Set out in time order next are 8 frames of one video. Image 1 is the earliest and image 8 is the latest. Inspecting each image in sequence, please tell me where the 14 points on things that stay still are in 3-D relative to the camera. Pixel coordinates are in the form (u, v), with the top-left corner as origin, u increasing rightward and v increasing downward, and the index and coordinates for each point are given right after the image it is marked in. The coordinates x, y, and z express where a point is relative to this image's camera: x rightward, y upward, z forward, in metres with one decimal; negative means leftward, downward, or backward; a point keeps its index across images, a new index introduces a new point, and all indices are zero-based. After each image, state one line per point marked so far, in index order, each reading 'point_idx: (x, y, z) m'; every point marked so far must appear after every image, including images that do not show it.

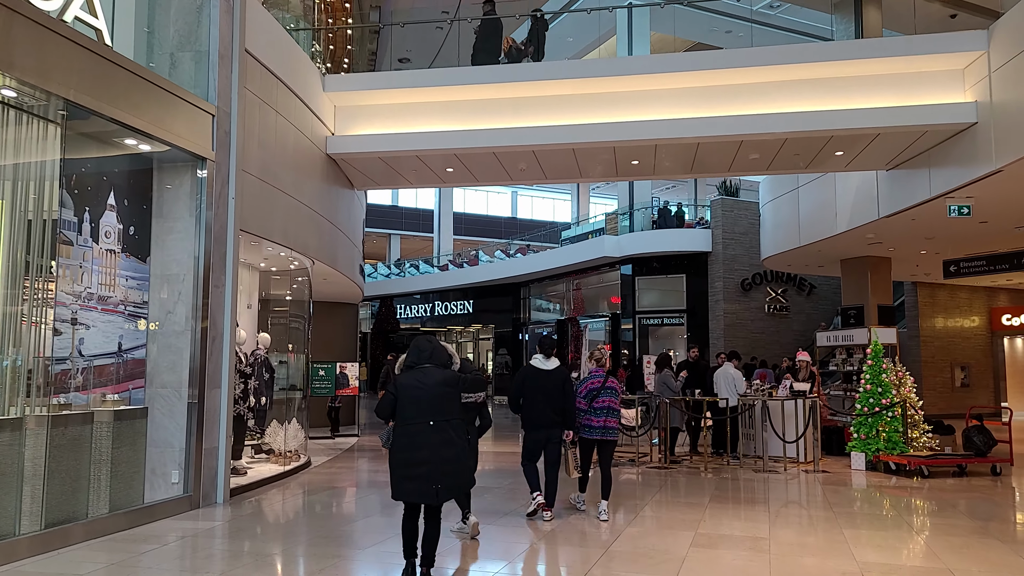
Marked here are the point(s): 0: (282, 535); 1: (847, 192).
0: (-2.1, -2.3, +6.2) m
1: (+5.8, +1.7, +11.7) m
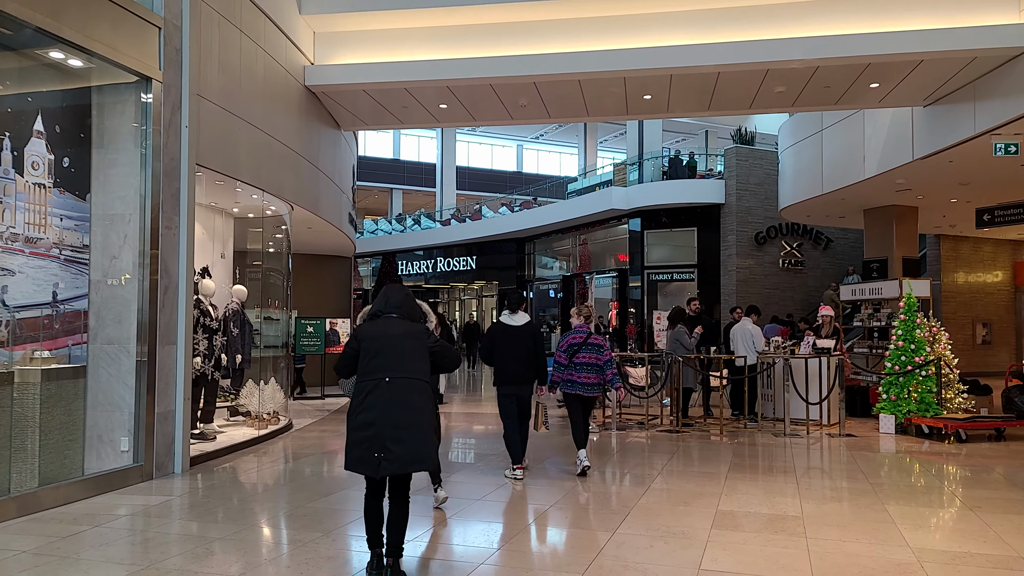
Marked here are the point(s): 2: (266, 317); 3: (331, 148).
0: (-2.2, -1.8, +5.5) m
1: (+5.7, +2.5, +10.6) m
2: (-3.3, -0.4, +9.1) m
3: (-2.7, +2.1, +10.2) m
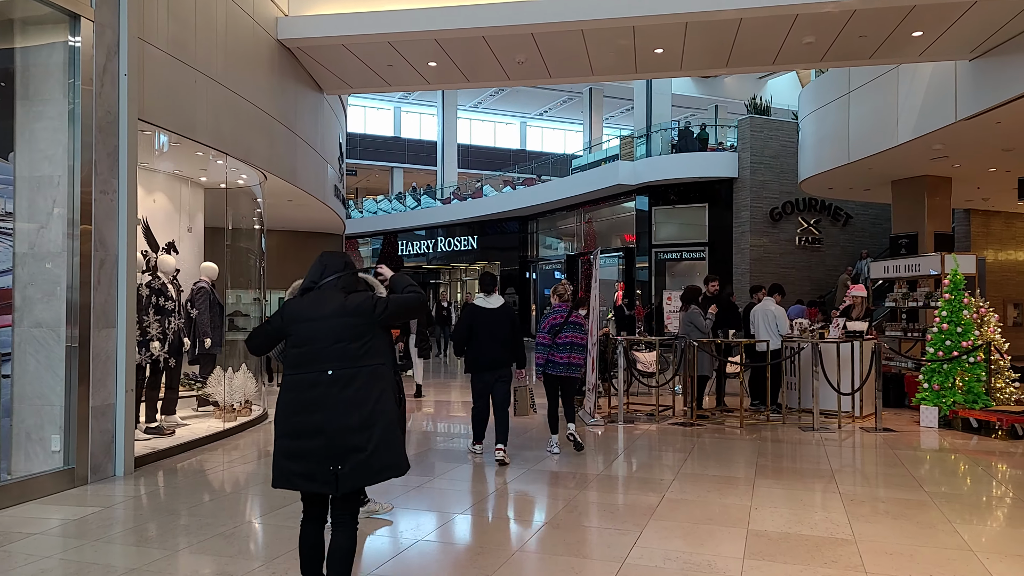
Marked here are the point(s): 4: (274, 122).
0: (-2.2, -1.6, +4.7) m
1: (+5.7, +2.8, +9.6) m
2: (-3.4, -0.1, +8.3) m
3: (-2.8, +2.4, +9.3) m
4: (-2.8, +1.9, +8.0) m
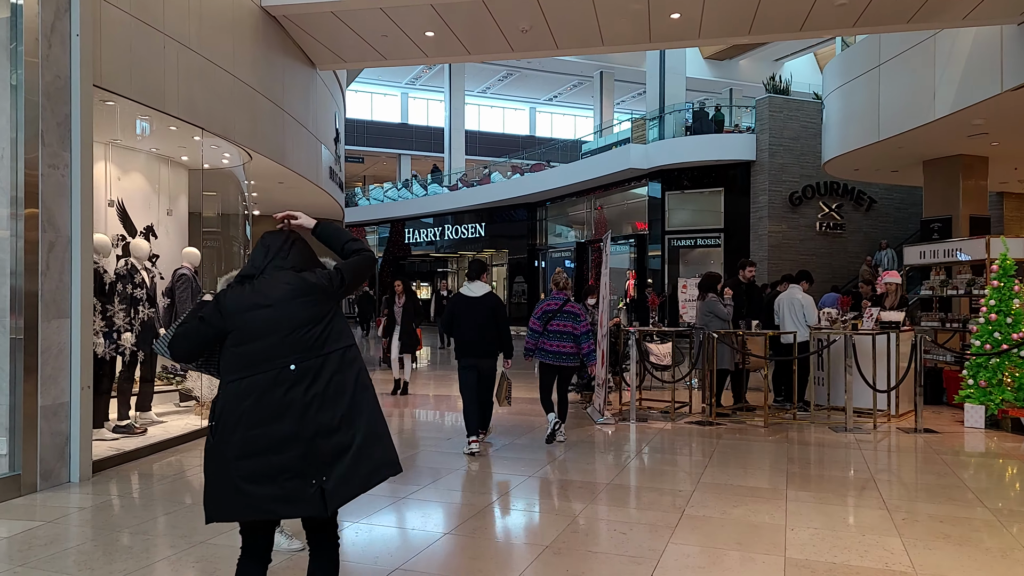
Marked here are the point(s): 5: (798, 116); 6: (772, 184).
0: (-2.3, -1.5, +4.2) m
1: (+5.8, +3.0, +8.9) m
2: (-3.3, 0.0, +7.7) m
3: (-2.7, +2.6, +8.7) m
4: (-2.8, +2.1, +7.4) m
5: (+7.6, +4.6, +18.0) m
6: (+6.8, +2.7, +17.8) m
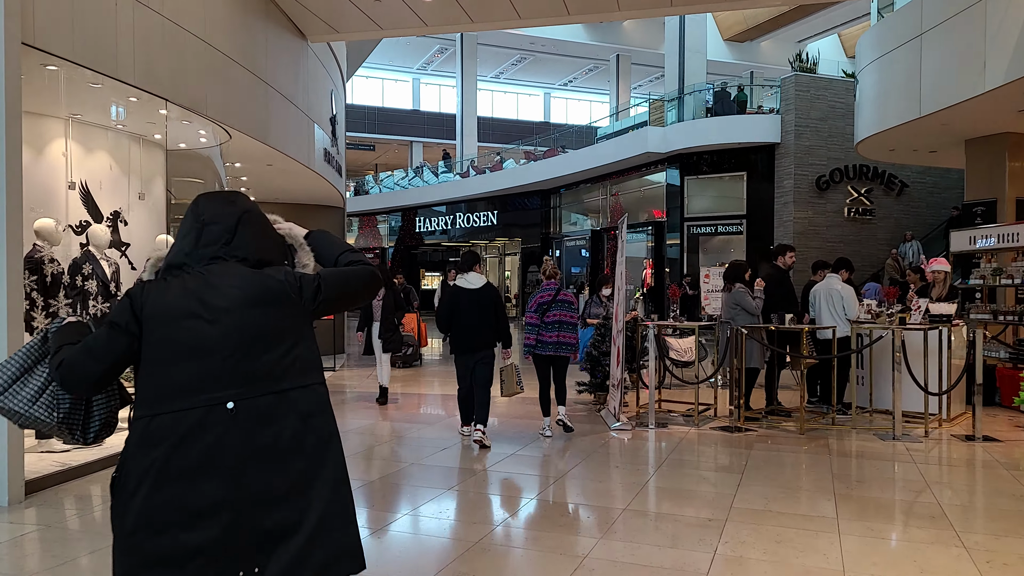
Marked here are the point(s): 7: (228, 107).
0: (-2.3, -1.5, +3.5) m
1: (+5.9, +3.1, +8.0) m
2: (-3.3, +0.1, +7.1) m
3: (-2.6, +2.7, +8.0) m
4: (-2.7, +2.2, +6.7) m
5: (+7.9, +4.8, +17.0) m
6: (+7.1, +3.0, +16.9) m
7: (-2.8, +1.8, +6.6) m
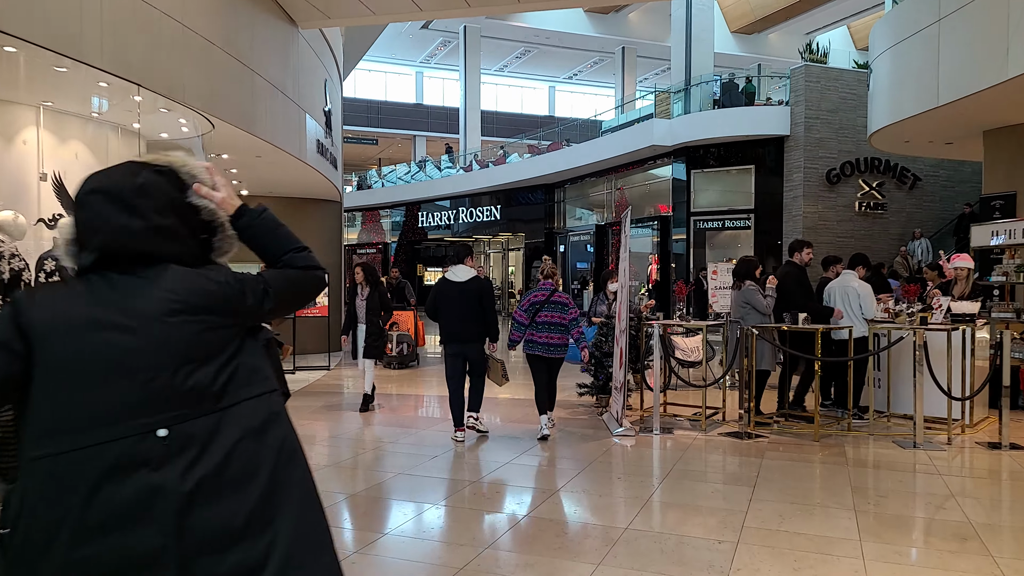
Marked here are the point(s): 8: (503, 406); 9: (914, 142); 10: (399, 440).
0: (-2.3, -1.5, +3.2) m
1: (+5.8, +3.1, +7.6) m
2: (-3.3, +0.2, +6.8) m
3: (-2.6, +2.7, +7.7) m
4: (-2.8, +2.2, +6.3) m
5: (+7.9, +4.9, +16.6) m
6: (+7.2, +3.1, +16.4) m
7: (-2.8, +1.8, +6.3) m
8: (-0.1, -1.4, +8.2) m
9: (+7.1, +2.6, +12.0) m
10: (-1.0, -1.4, +6.3) m
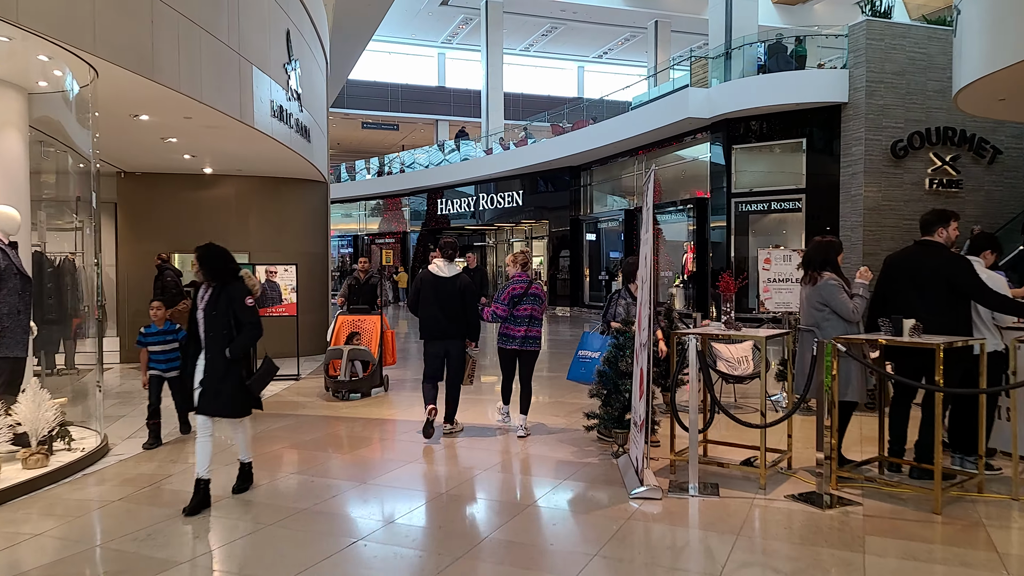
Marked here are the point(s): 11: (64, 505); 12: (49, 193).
0: (-2.6, -1.5, +1.6) m
1: (+5.7, +3.2, +5.5) m
2: (-3.4, +0.2, +5.1) m
3: (-2.7, +2.8, +6.0) m
4: (-2.9, +2.2, +4.7) m
5: (+8.3, +5.1, +14.3) m
6: (+7.5, +3.3, +14.2) m
7: (-2.9, +1.8, +4.6) m
8: (-0.1, -1.4, +6.5) m
9: (+7.2, +2.7, +9.8) m
10: (-1.2, -1.4, +4.6) m
11: (-2.8, -1.4, +4.2) m
12: (-3.4, +0.9, +5.4) m
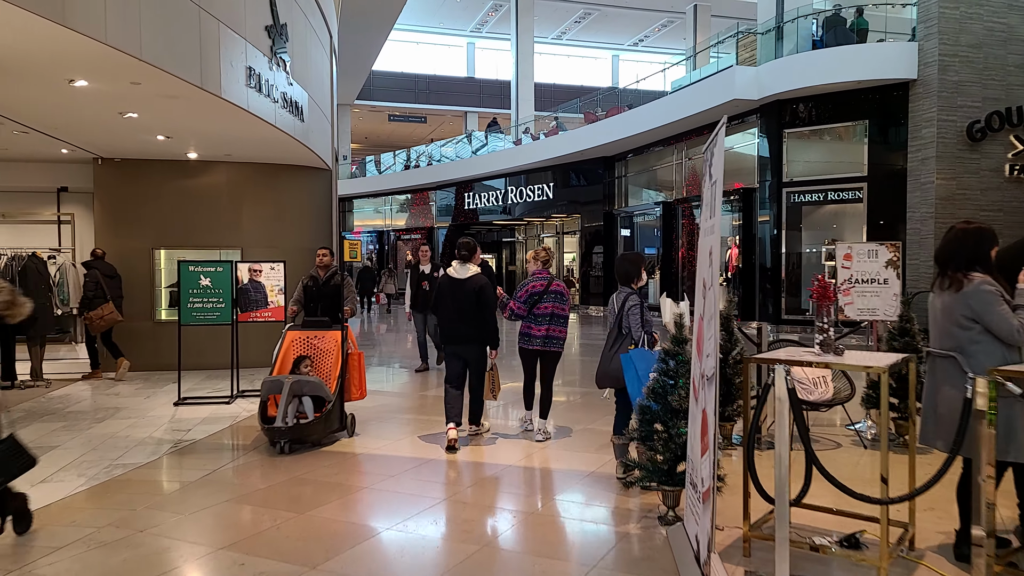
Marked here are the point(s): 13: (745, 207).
0: (-2.7, -1.5, +0.4) m
1: (+5.8, +3.1, +3.9) m
2: (-3.3, +0.2, +4.0) m
3: (-2.6, +2.7, +4.9) m
4: (-2.8, +2.2, +3.5) m
5: (+8.8, +5.1, +12.6) m
6: (+8.0, +3.3, +12.6) m
7: (-2.9, +1.8, +3.5) m
8: (0.0, -1.4, +5.2) m
9: (+7.5, +2.7, +8.2) m
10: (-1.1, -1.4, +3.4) m
11: (-2.8, -1.5, +3.1) m
12: (-3.3, +0.9, +4.3) m
13: (+5.4, +1.9, +15.6) m
